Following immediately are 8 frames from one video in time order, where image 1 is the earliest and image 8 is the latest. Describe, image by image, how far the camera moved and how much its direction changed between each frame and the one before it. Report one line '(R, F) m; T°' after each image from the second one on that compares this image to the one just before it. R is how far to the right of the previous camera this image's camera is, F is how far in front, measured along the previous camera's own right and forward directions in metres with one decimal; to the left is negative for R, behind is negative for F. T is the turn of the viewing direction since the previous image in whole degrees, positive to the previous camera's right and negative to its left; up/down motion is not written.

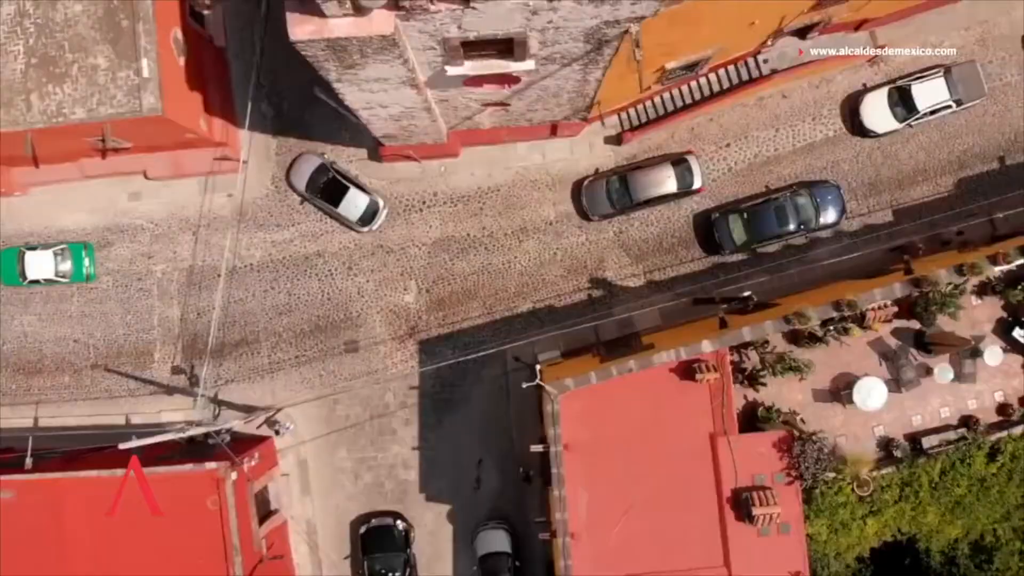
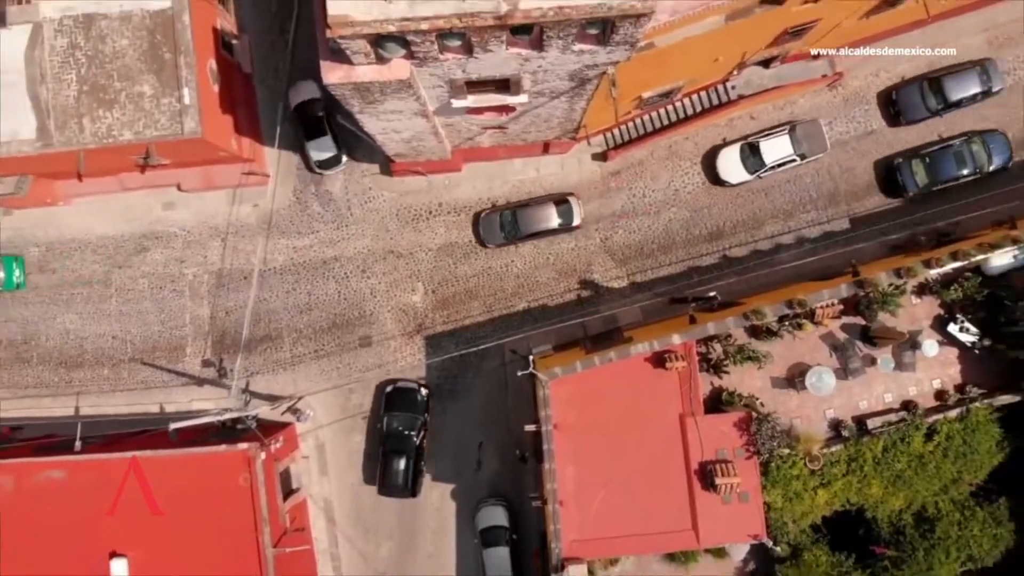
(+0.1, -2.0) m; 0°
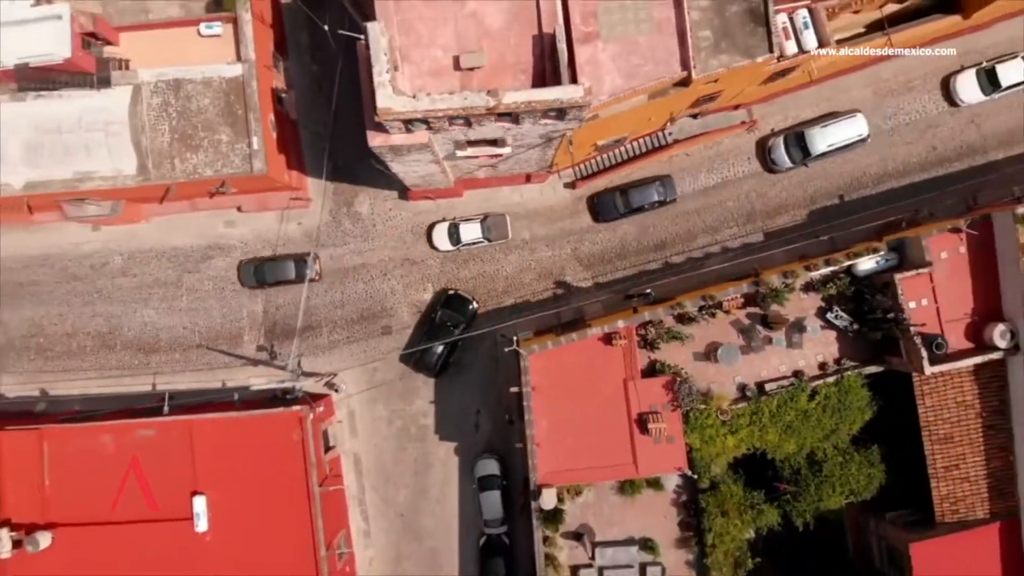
(+0.2, -5.4) m; 0°
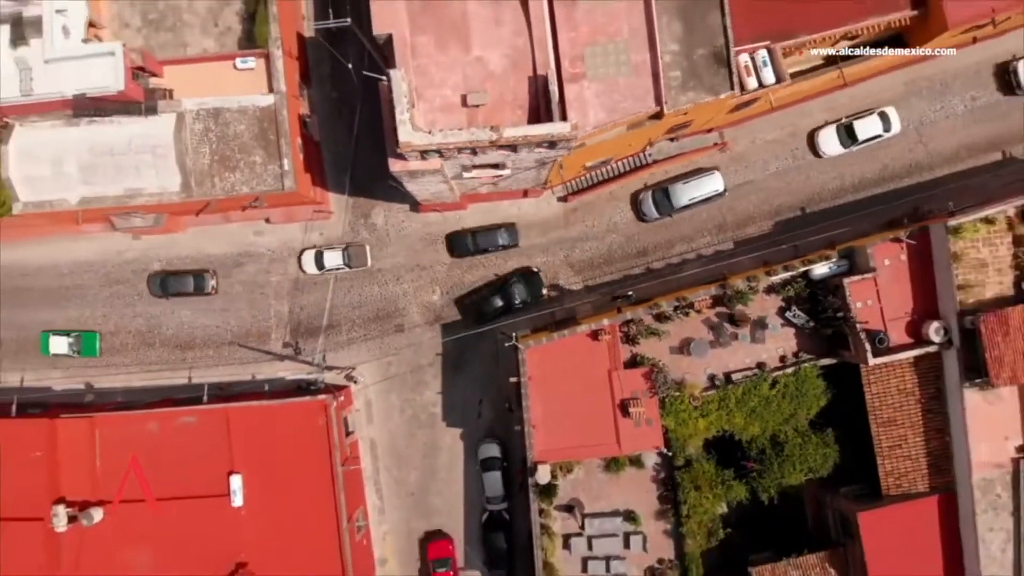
(0.0, -3.1) m; 0°
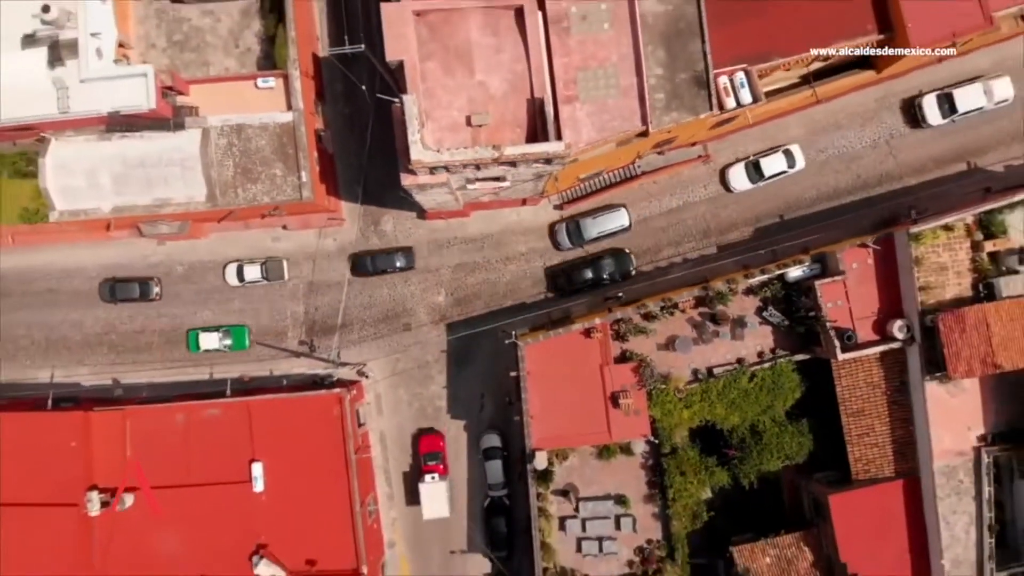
(0.0, -2.2) m; 0°
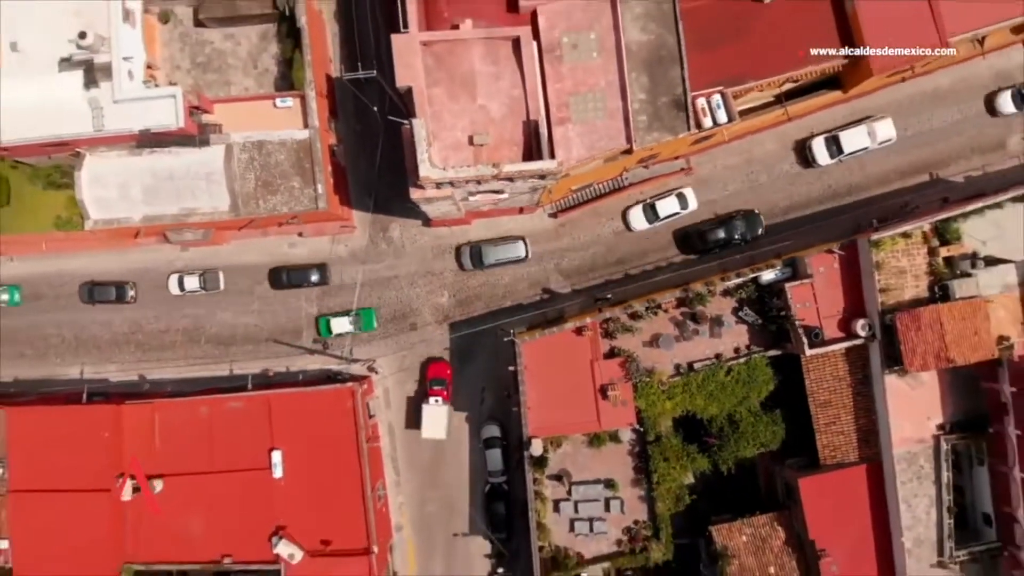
(0.0, -2.6) m; 0°
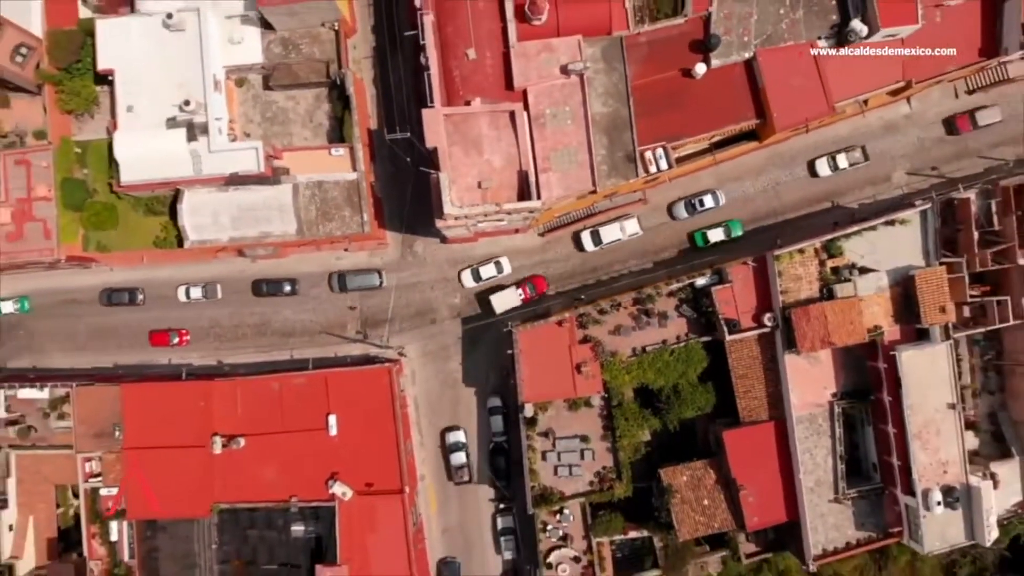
(0.0, -9.9) m; 0°
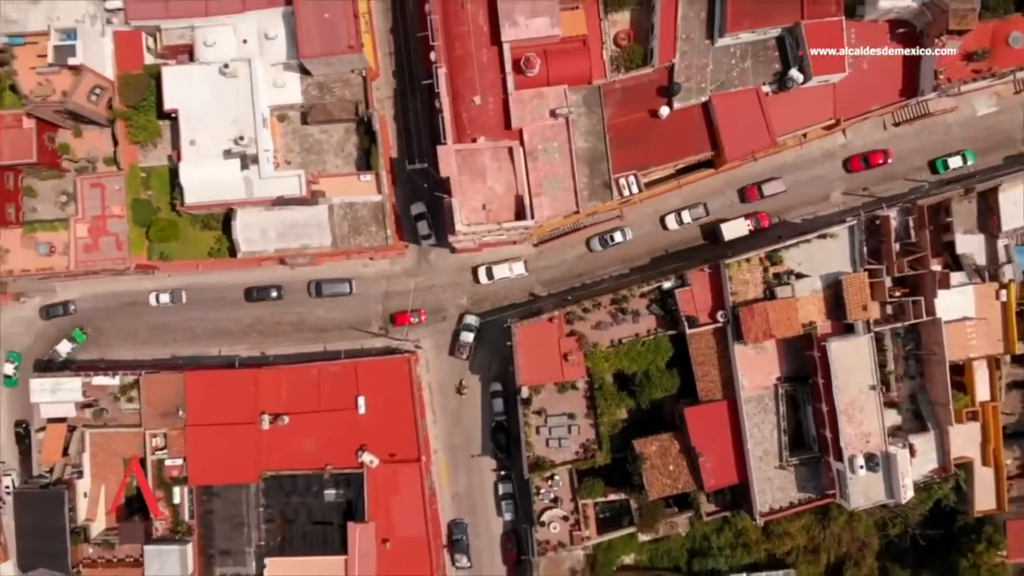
(+0.1, -8.3) m; 0°
